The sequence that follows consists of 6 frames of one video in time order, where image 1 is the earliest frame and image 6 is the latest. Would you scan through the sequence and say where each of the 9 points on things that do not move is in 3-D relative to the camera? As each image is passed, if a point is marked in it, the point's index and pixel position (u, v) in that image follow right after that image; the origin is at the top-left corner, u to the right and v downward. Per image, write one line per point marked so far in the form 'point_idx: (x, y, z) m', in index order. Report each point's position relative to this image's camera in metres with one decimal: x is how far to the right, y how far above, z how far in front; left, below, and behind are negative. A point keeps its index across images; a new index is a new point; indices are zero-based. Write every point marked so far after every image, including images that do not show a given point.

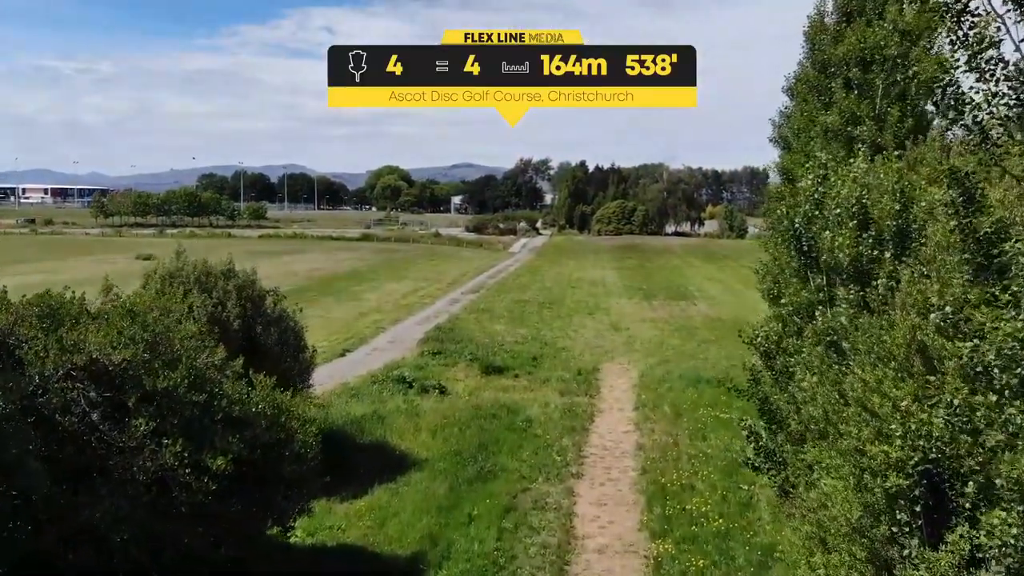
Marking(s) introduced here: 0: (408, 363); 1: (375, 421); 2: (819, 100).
0: (-2.2, -1.6, +18.4) m
1: (-2.0, -2.0, +12.9) m
2: (+3.9, +2.4, +11.1) m
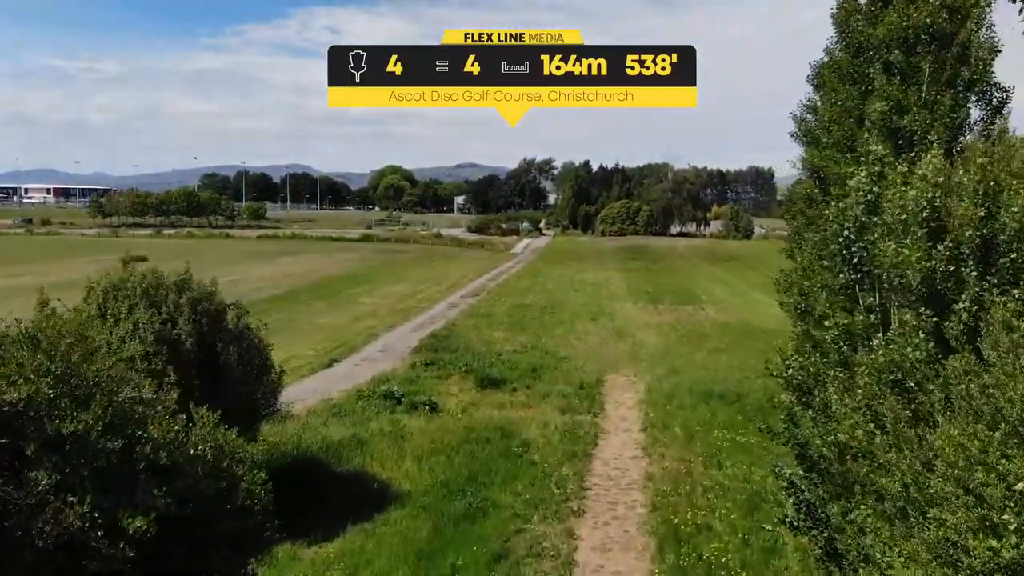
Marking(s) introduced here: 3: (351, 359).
0: (-2.2, -1.7, +17.2) m
1: (-2.1, -2.1, +11.6) m
2: (+3.8, +2.2, +9.8) m
3: (-3.6, -1.6, +19.7) m
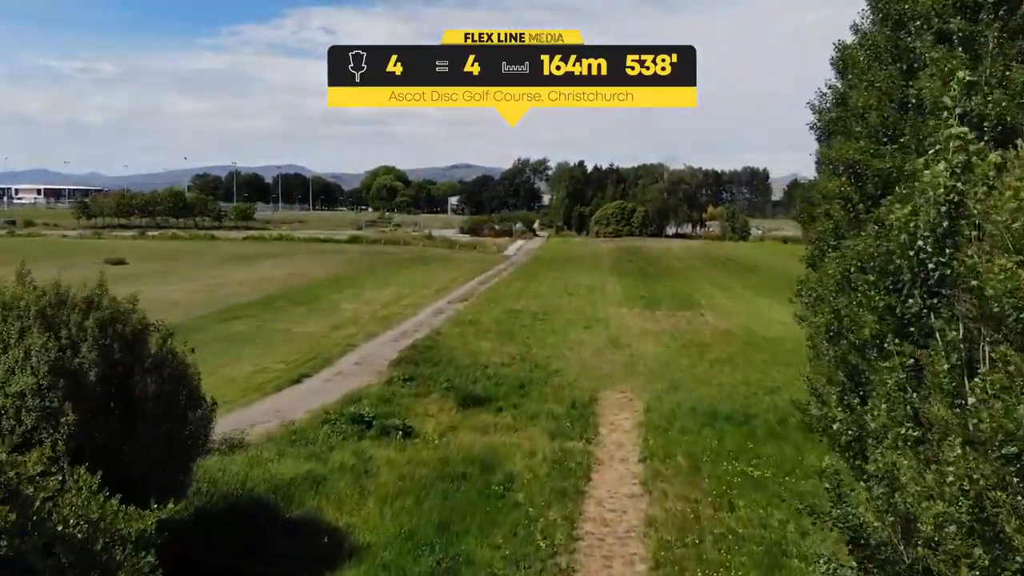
0: (-2.5, -1.9, +15.6) m
1: (-2.3, -2.3, +10.1) m
2: (+3.6, +2.1, +8.3) m
3: (-3.9, -1.8, +18.2) m
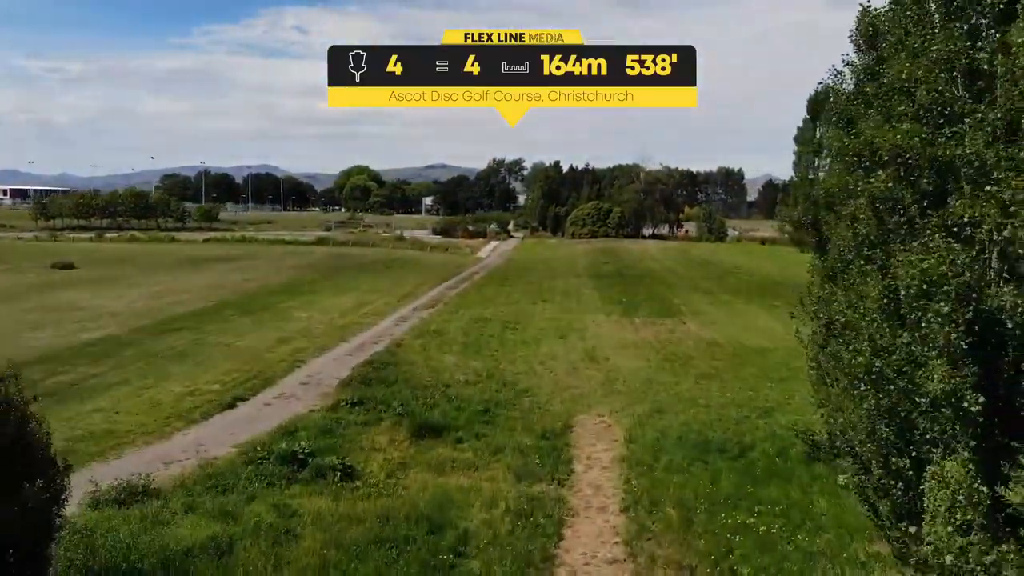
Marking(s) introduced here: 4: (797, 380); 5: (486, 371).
0: (-3.1, -2.1, +13.6) m
1: (-2.8, -2.5, +8.1) m
2: (+3.2, +1.9, +6.4) m
3: (-4.6, -2.0, +16.1) m
4: (+6.0, -2.0, +18.6) m
5: (-0.5, -1.7, +18.4) m
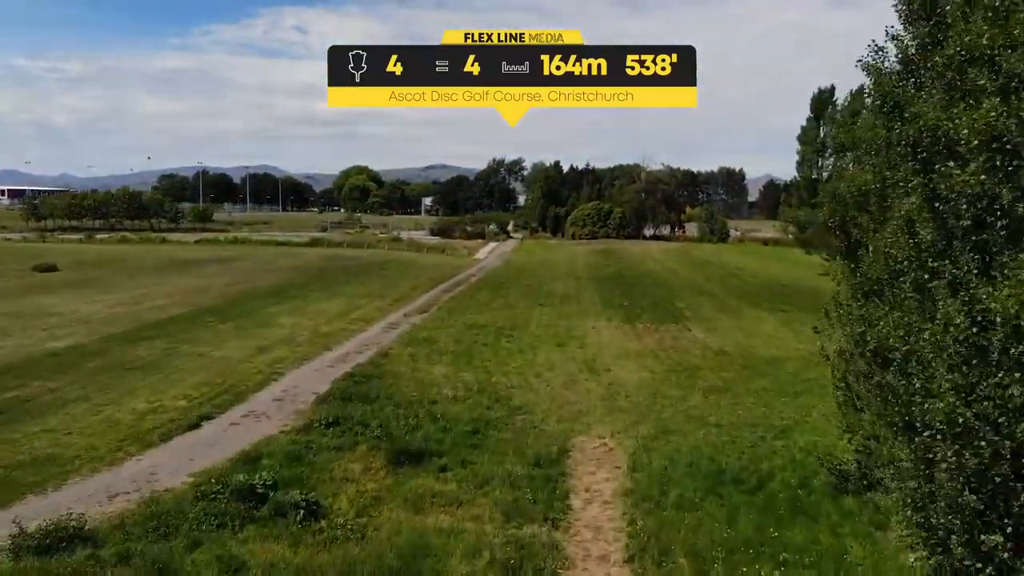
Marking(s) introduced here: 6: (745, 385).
0: (-3.2, -2.2, +12.2) m
1: (-2.9, -2.6, +6.7) m
2: (+3.1, +1.8, +5.0) m
3: (-4.7, -2.1, +14.7) m
4: (+5.9, -2.1, +17.2) m
5: (-0.7, -1.9, +17.0) m
6: (+4.8, -2.0, +18.0) m
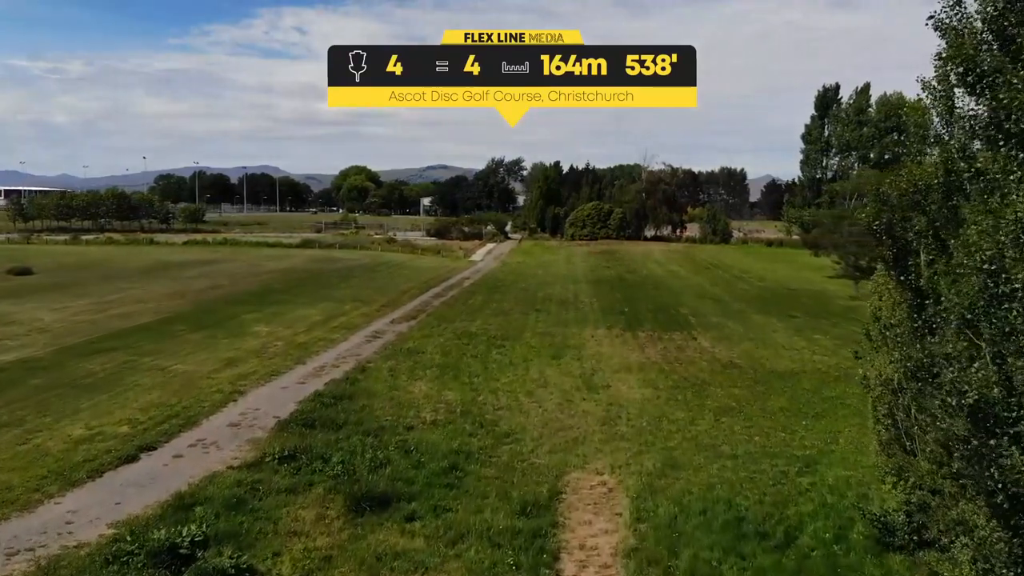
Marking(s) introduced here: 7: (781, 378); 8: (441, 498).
0: (-3.4, -2.4, +10.4) m
1: (-3.1, -2.7, +4.8) m
2: (+2.9, +1.6, +3.2) m
3: (-4.9, -2.3, +12.9) m
4: (+5.7, -2.3, +15.3) m
5: (-0.9, -2.0, +15.1) m
6: (+4.6, -2.1, +16.2) m
7: (+5.8, -1.9, +18.9) m
8: (-0.8, -2.5, +10.3) m
